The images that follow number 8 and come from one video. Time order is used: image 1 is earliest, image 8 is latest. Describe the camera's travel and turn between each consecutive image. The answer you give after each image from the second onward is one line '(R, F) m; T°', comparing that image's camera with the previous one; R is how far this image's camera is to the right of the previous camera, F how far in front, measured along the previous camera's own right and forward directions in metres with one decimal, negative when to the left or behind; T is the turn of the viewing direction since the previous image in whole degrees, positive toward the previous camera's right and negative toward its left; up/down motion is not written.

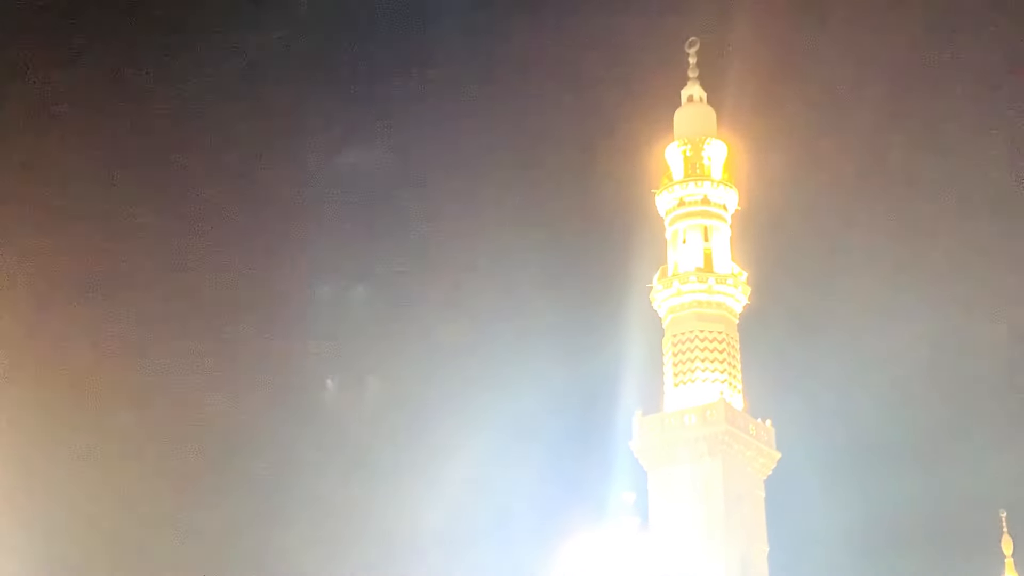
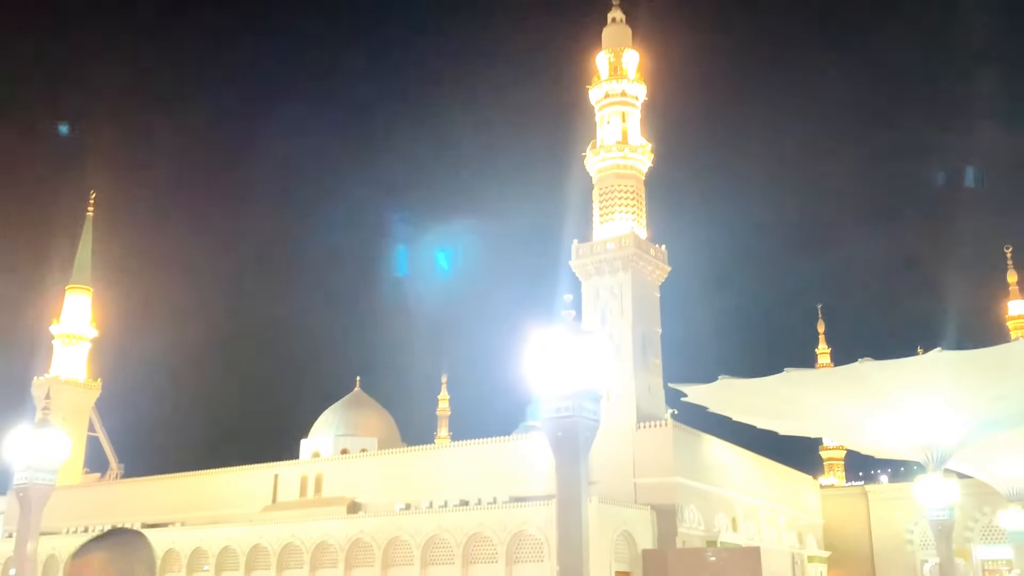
(+1.1, -9.3) m; -1°
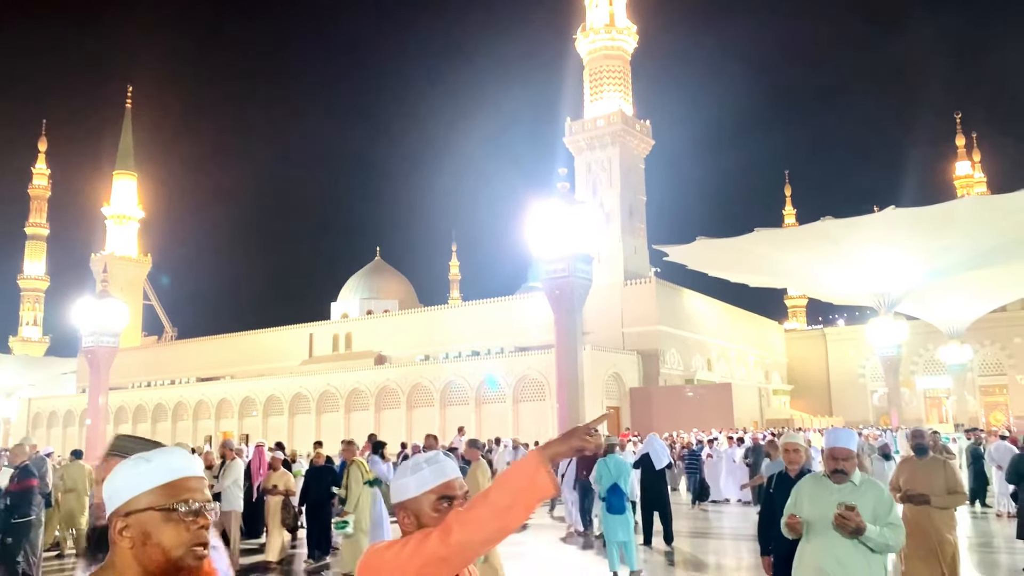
(-0.2, -3.6) m; 0°
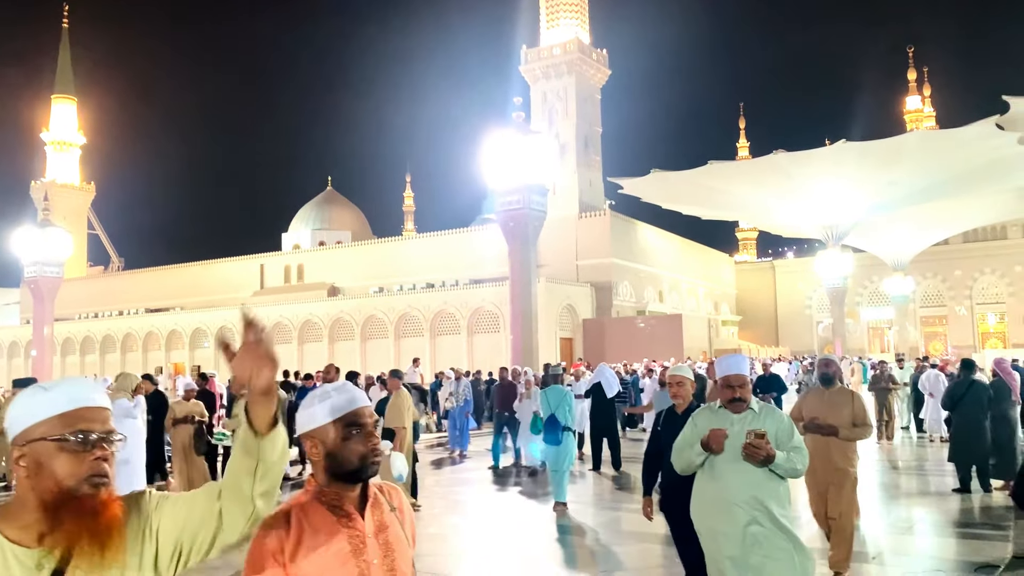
(0.0, 0.0) m; +3°
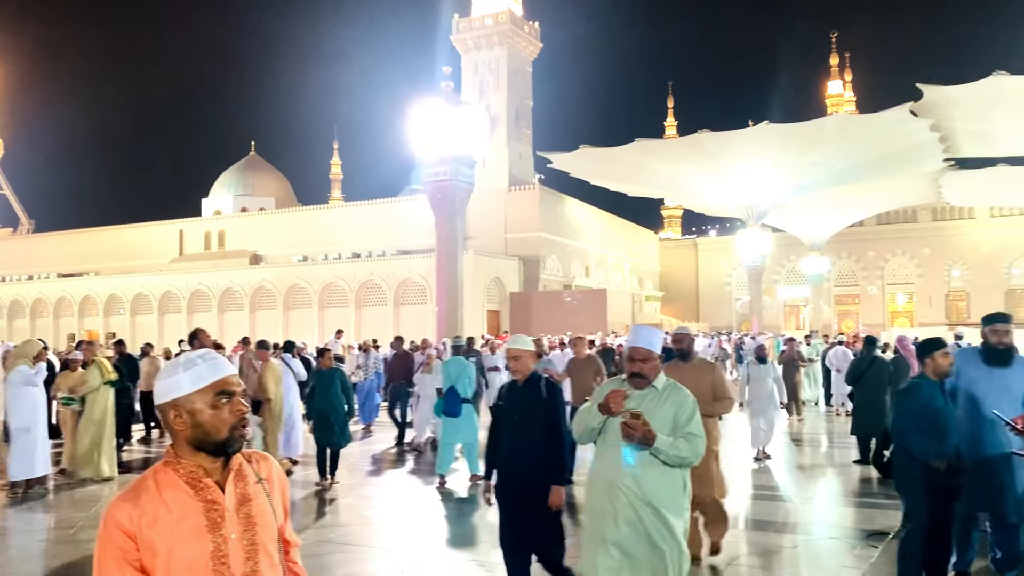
(+0.1, 0.0) m; +5°
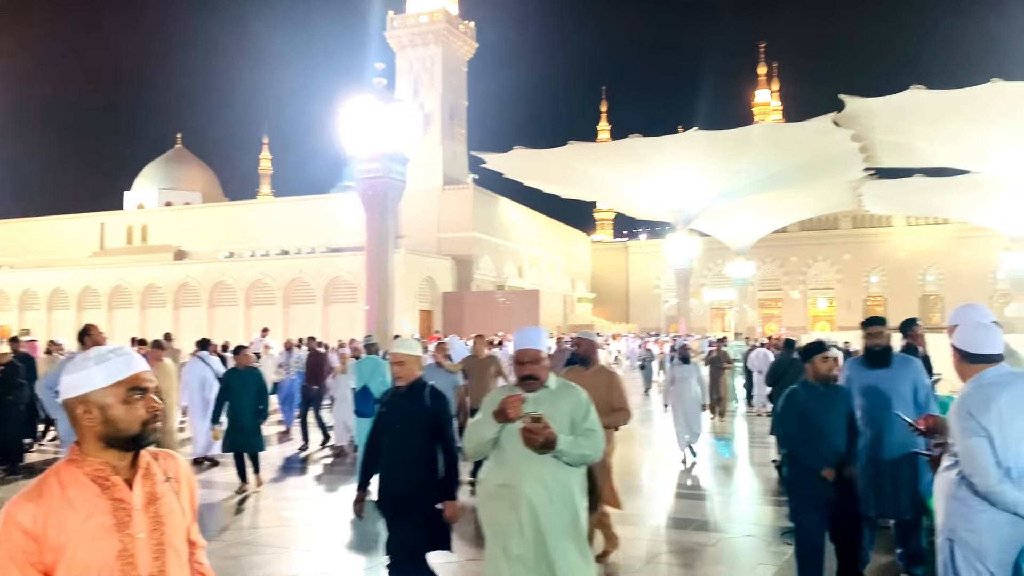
(+0.1, 0.0) m; +4°
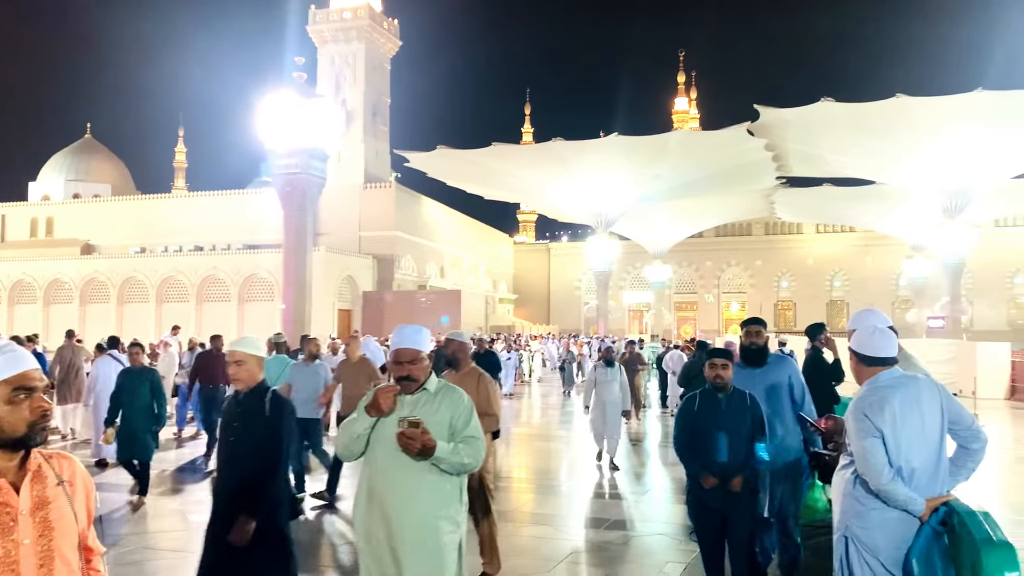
(0.0, 0.0) m; +5°
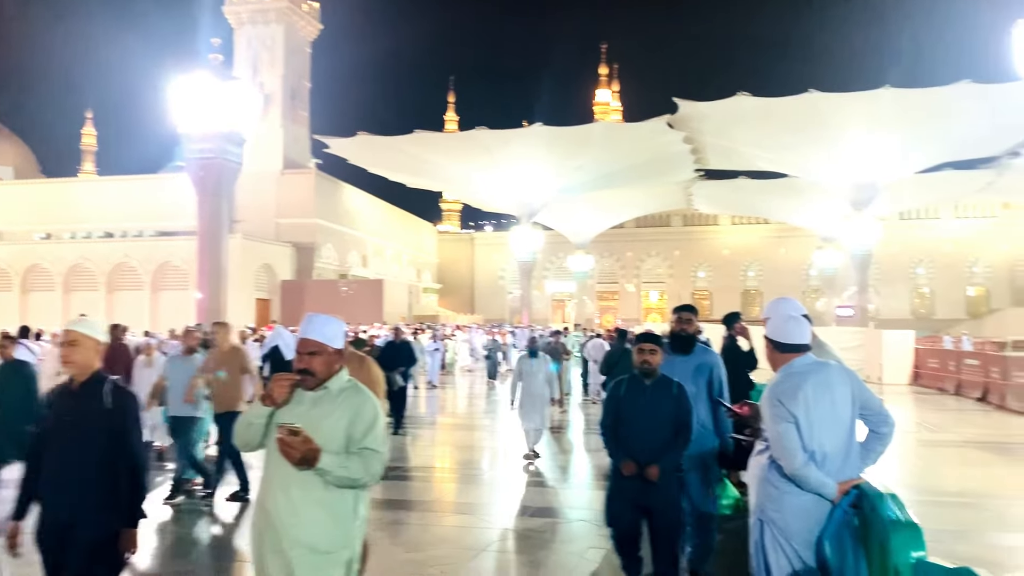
(0.0, 0.0) m; +5°
